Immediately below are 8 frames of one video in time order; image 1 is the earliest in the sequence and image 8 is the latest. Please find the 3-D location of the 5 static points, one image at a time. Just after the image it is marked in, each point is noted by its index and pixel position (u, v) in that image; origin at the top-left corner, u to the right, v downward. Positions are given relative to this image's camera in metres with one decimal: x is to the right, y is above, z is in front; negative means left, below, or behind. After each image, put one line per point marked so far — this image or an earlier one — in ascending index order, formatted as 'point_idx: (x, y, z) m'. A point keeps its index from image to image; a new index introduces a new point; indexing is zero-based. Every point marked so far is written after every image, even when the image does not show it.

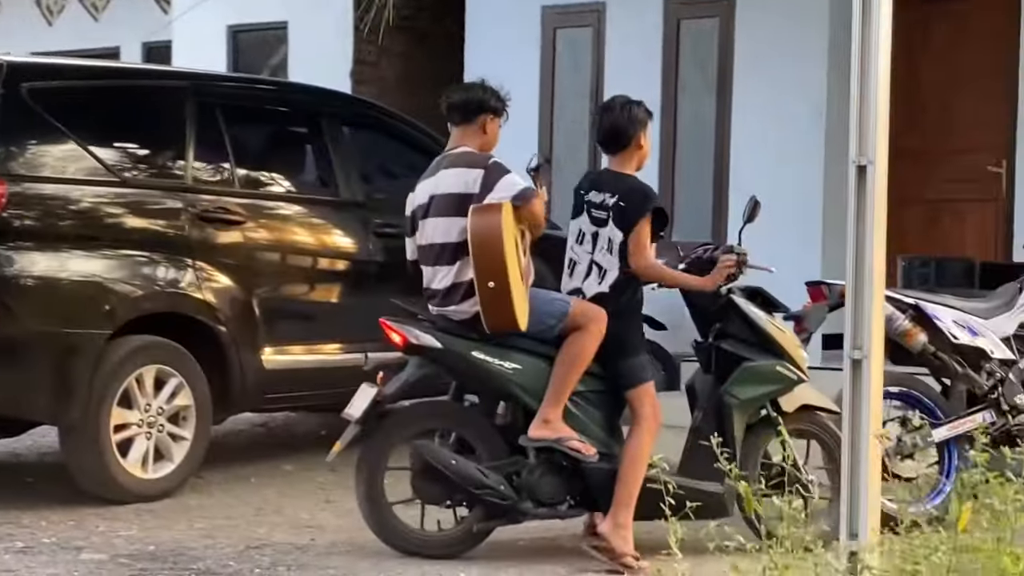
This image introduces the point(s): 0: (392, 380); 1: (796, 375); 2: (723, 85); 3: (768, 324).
0: (-0.3, -0.2, +4.6) m
1: (+0.7, -0.2, +4.7) m
2: (+1.1, +1.0, +8.7) m
3: (+0.7, -0.1, +4.8) m
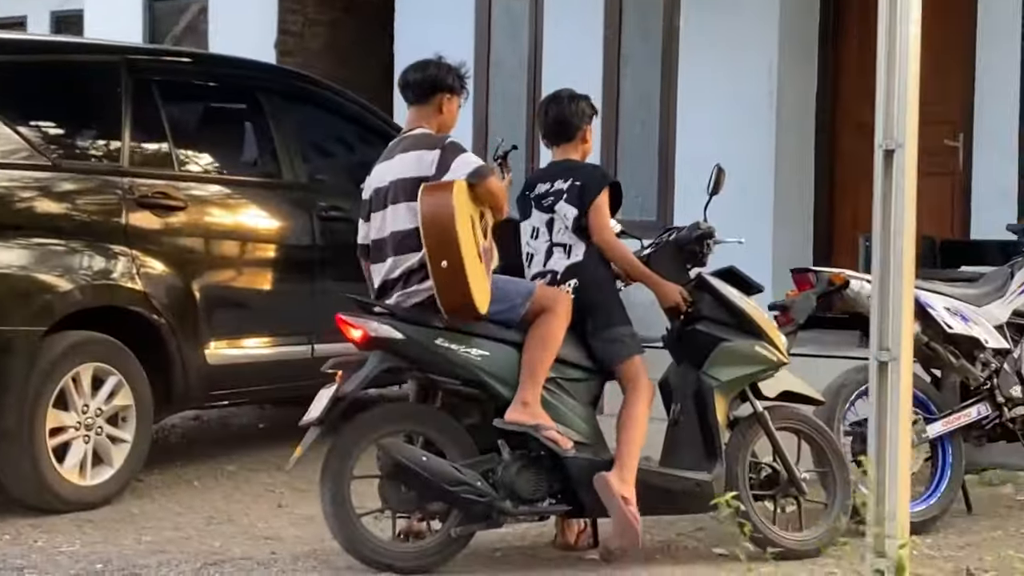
0: (-0.4, -0.2, +4.2) m
1: (+0.7, -0.2, +4.5) m
2: (+0.8, +1.1, +8.4) m
3: (+0.6, 0.0, +4.5) m
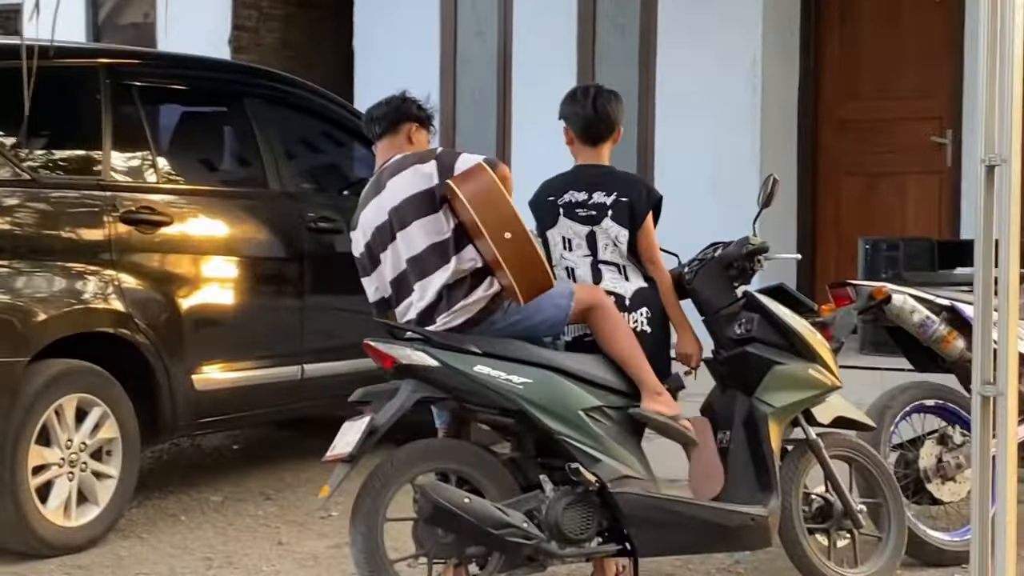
0: (-0.3, -0.3, +3.9) m
1: (+0.8, -0.2, +4.2) m
2: (+0.6, +1.1, +8.1) m
3: (+0.7, -0.1, +4.2) m
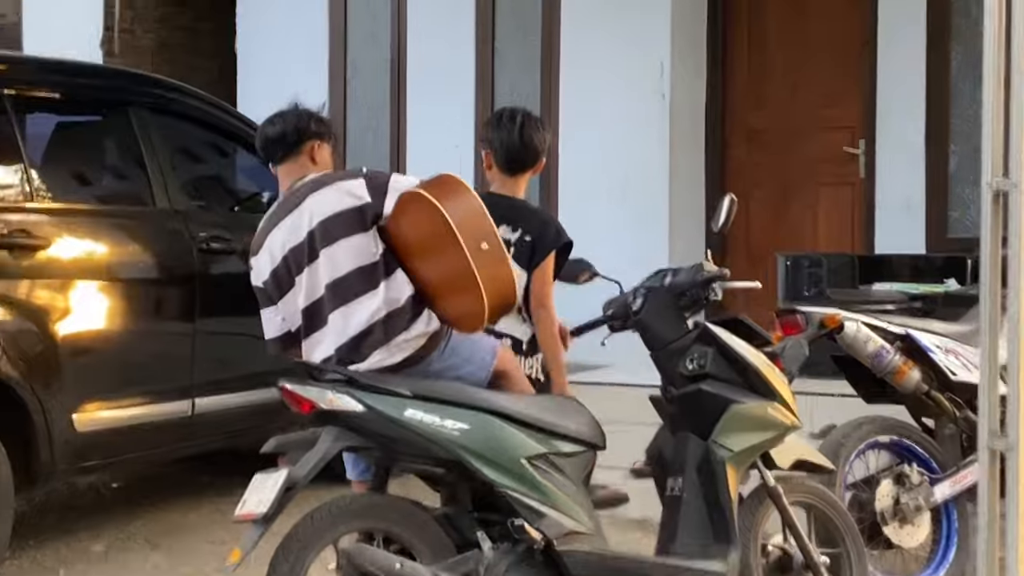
0: (-0.4, -0.3, +3.4) m
1: (+0.6, -0.3, +3.8) m
2: (+0.2, +1.0, +7.7) m
3: (+0.5, -0.2, +3.8) m
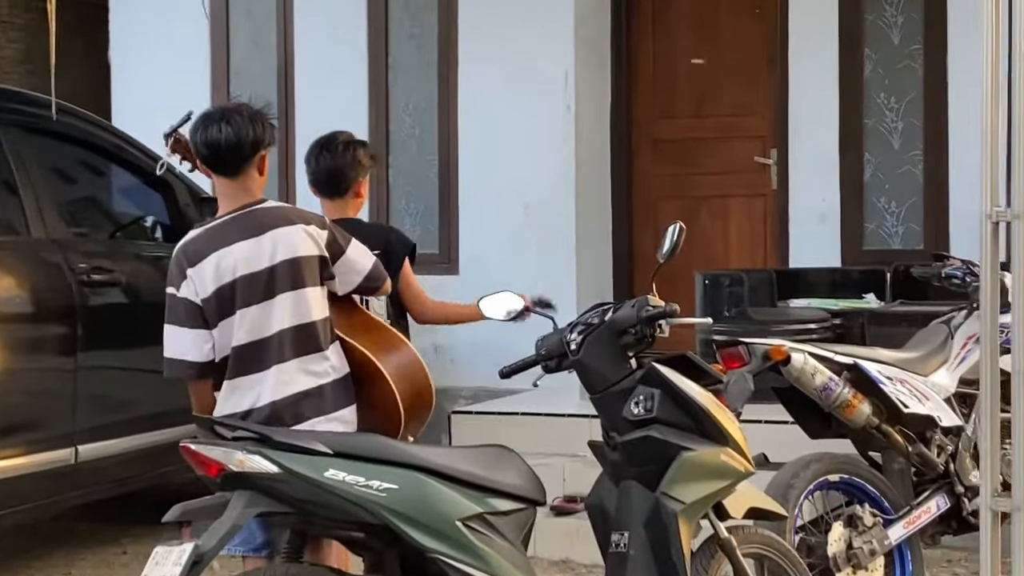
0: (-0.5, -0.4, +3.0) m
1: (+0.5, -0.4, +3.5) m
2: (-0.3, +0.9, +7.4) m
3: (+0.4, -0.2, +3.5) m
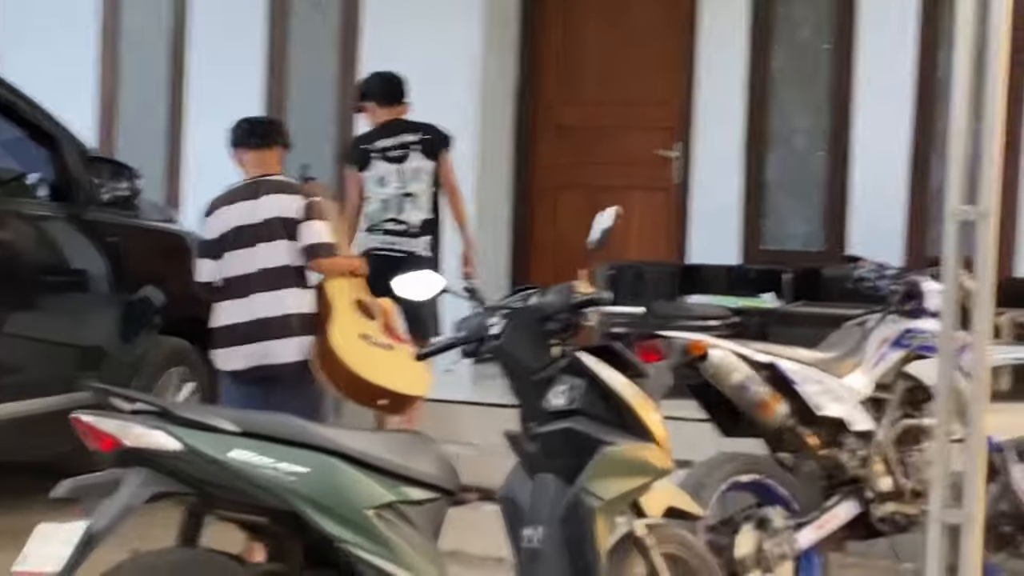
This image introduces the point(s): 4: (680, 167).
0: (-0.7, -0.4, +2.8) m
1: (+0.3, -0.3, +3.3) m
2: (-0.7, +1.0, +7.2) m
3: (+0.2, -0.2, +3.4) m
4: (+0.7, +0.5, +7.1) m
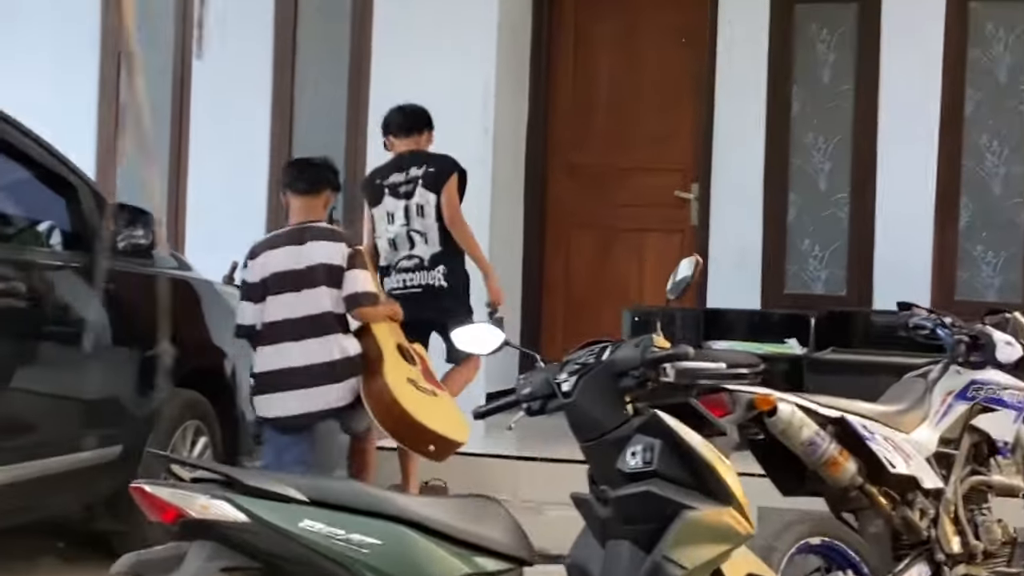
0: (-0.5, -0.5, +2.6) m
1: (+0.4, -0.4, +3.1) m
2: (-0.6, +0.8, +7.0) m
3: (+0.4, -0.3, +3.2) m
4: (+0.7, +0.3, +6.9) m
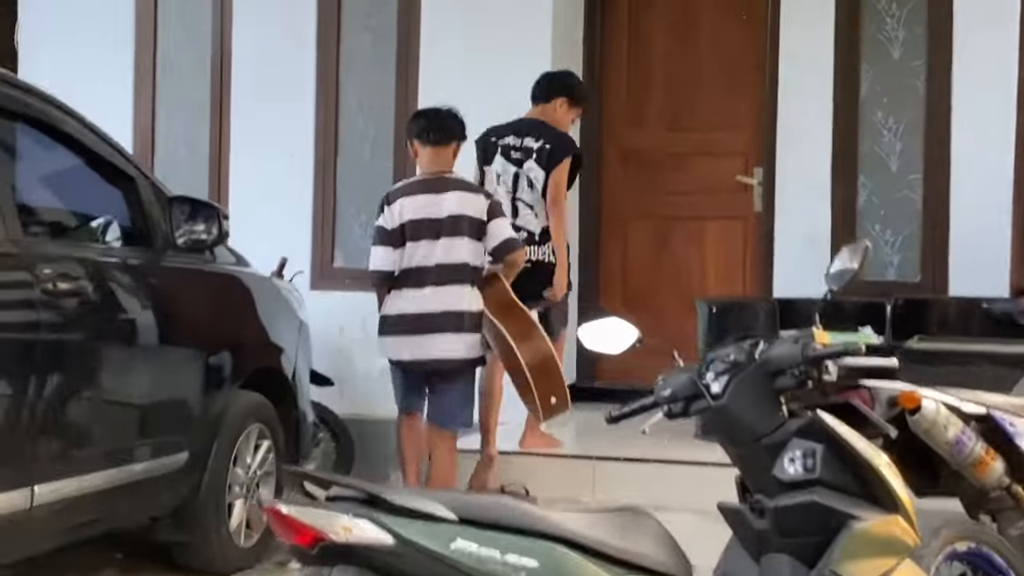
0: (-0.3, -0.5, +2.3) m
1: (+0.7, -0.4, +2.9) m
2: (-0.4, +0.8, +6.7) m
3: (+0.6, -0.3, +2.9) m
4: (+1.0, +0.4, +6.6) m
